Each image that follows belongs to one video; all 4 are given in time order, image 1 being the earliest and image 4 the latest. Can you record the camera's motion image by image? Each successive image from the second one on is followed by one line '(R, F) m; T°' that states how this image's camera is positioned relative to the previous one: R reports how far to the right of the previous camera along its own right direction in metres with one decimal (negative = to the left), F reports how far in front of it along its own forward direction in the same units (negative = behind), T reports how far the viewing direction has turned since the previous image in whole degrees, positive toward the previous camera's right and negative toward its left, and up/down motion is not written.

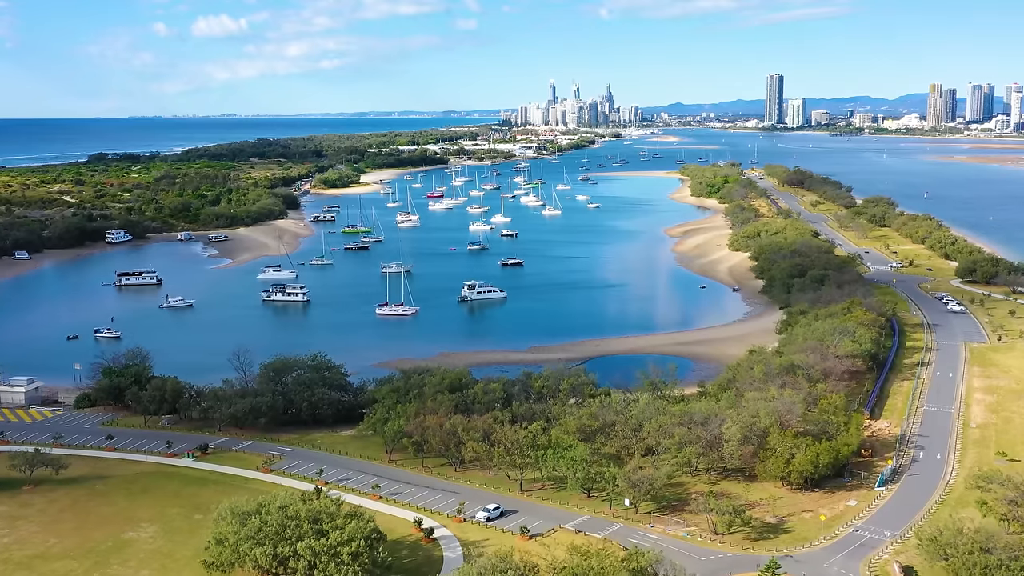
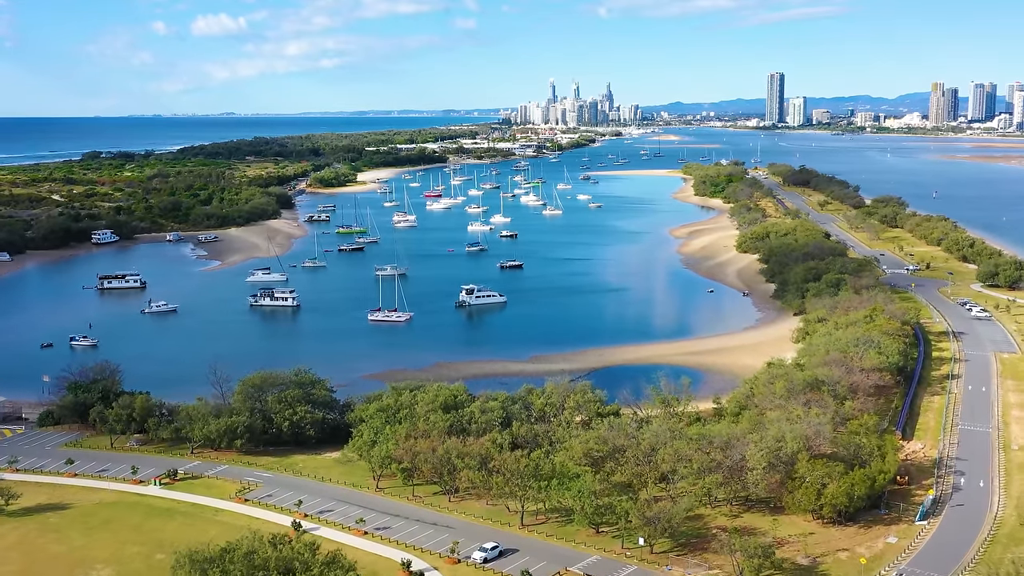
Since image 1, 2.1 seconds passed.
(0.0, +1.7) m; 0°
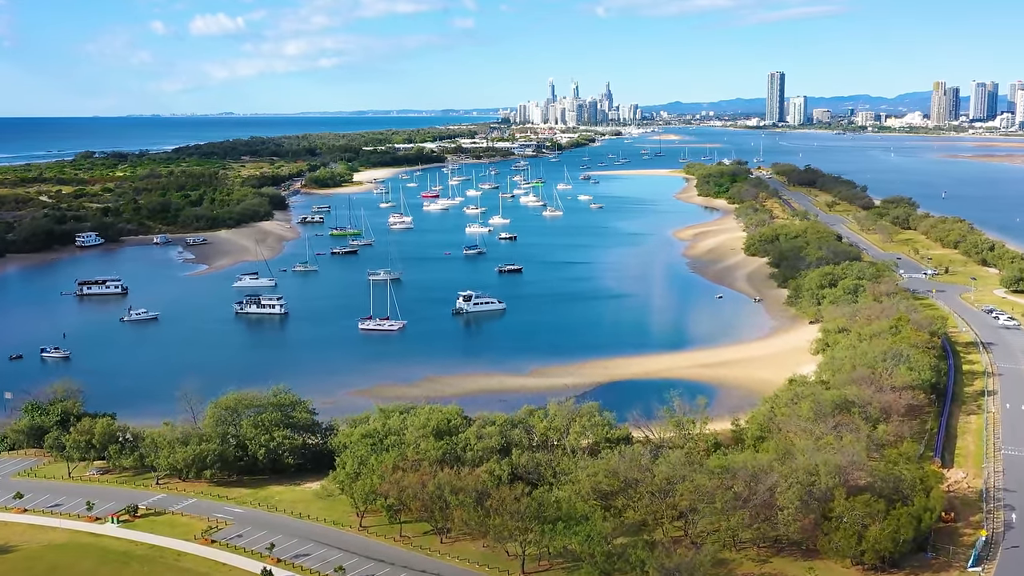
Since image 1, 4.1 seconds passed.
(0.0, +1.7) m; 0°
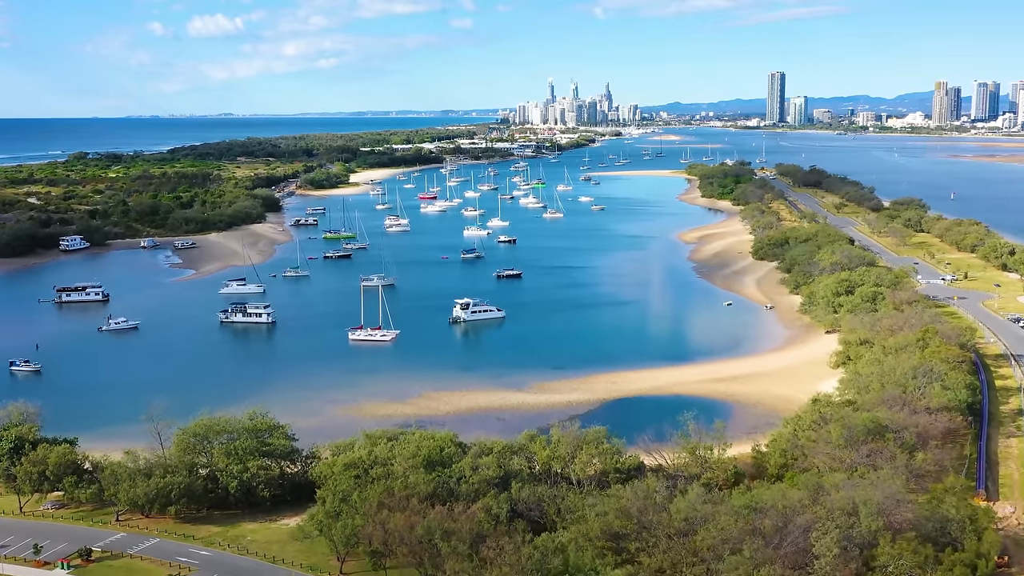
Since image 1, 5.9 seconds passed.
(0.0, +1.6) m; 0°
